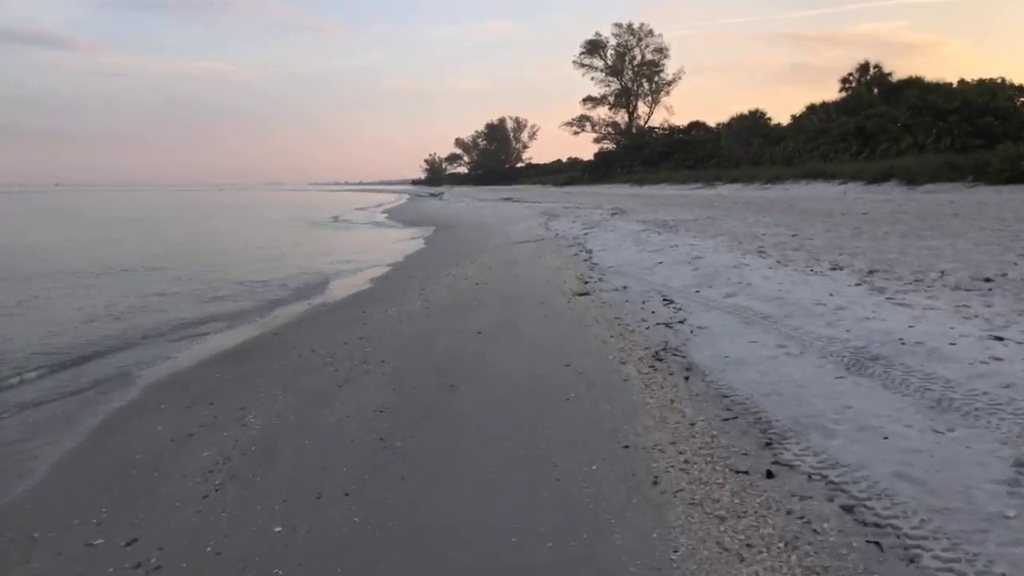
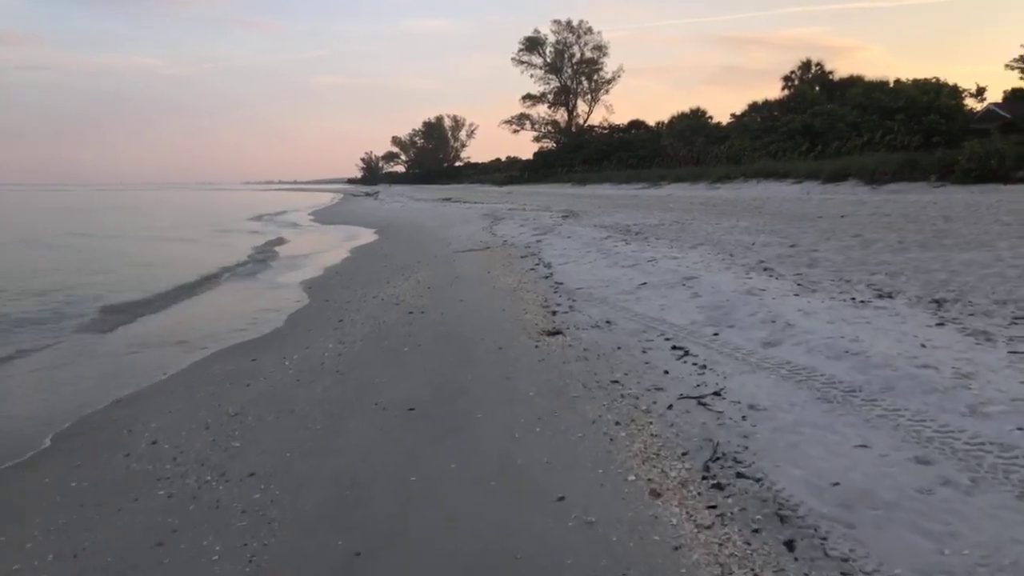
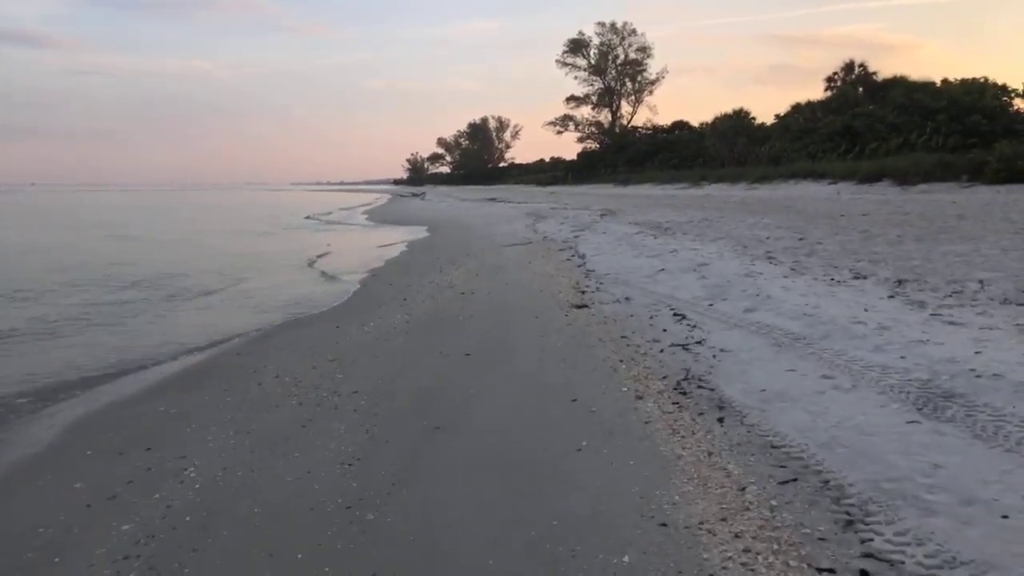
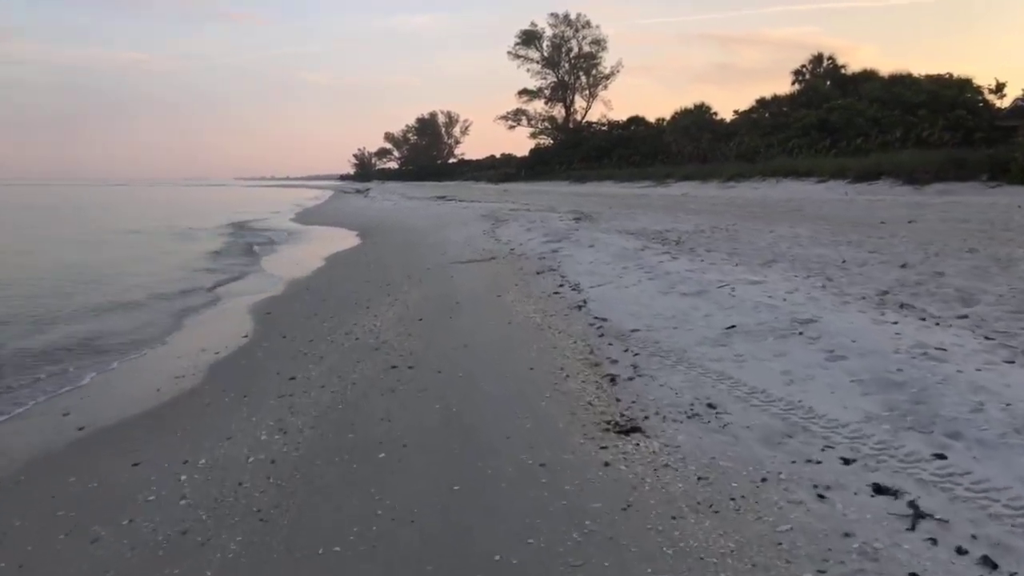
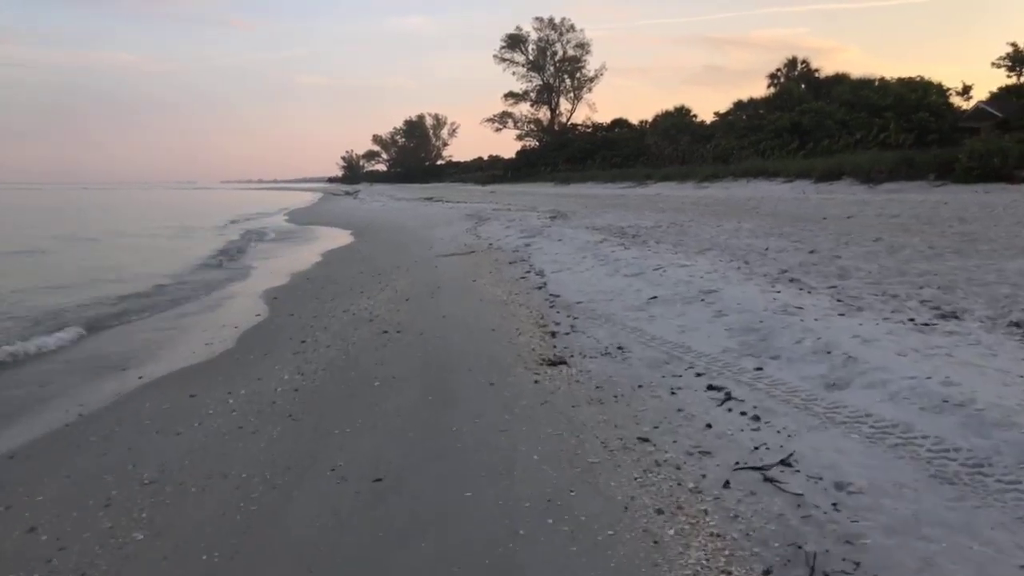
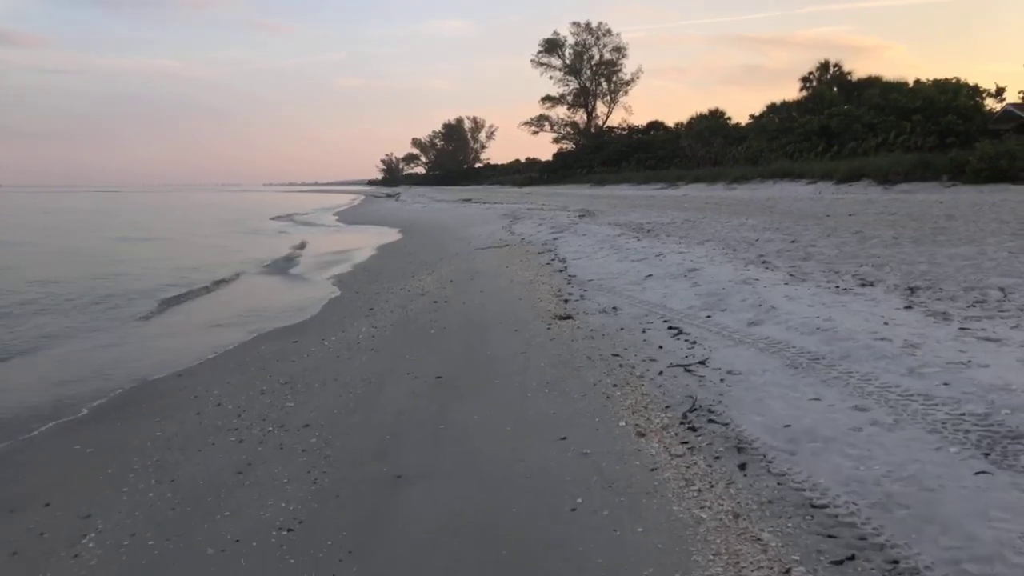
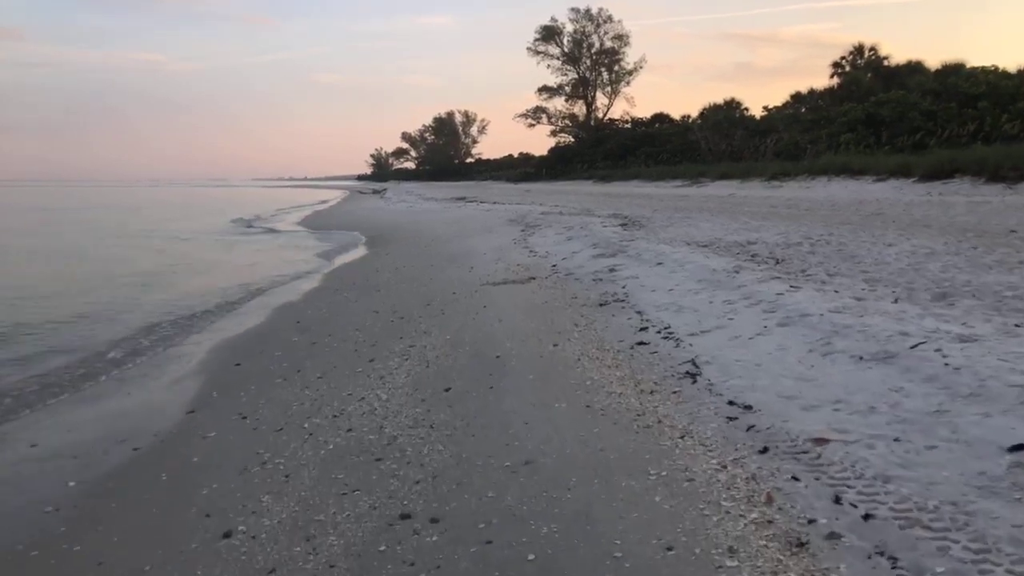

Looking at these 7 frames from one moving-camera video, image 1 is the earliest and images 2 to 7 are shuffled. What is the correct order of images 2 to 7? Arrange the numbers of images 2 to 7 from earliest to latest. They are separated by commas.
3, 6, 2, 5, 4, 7
